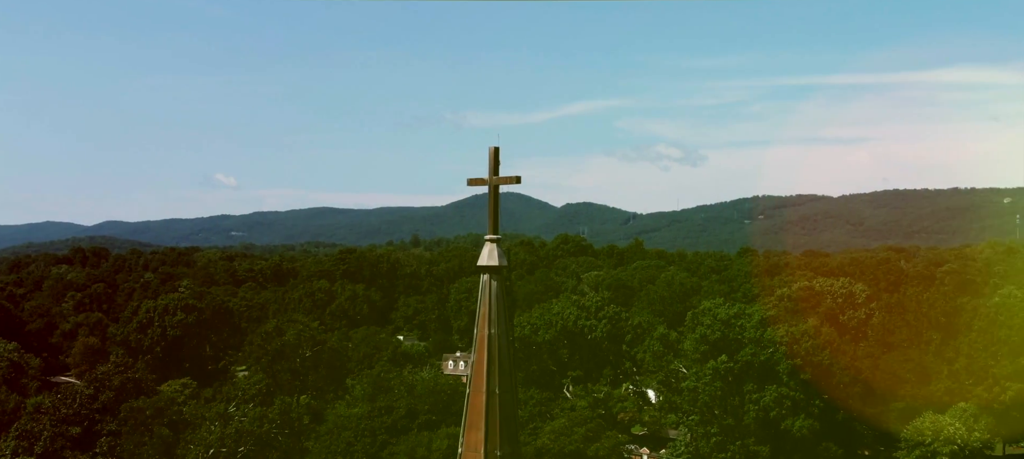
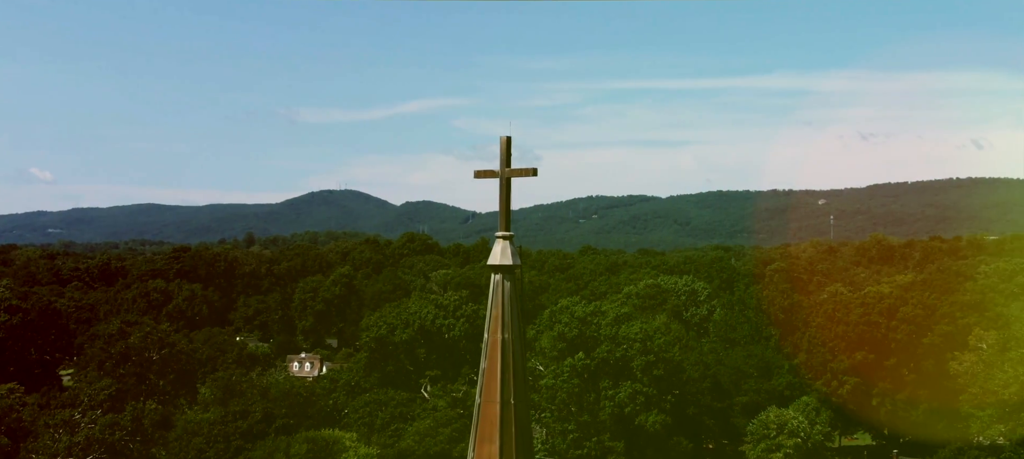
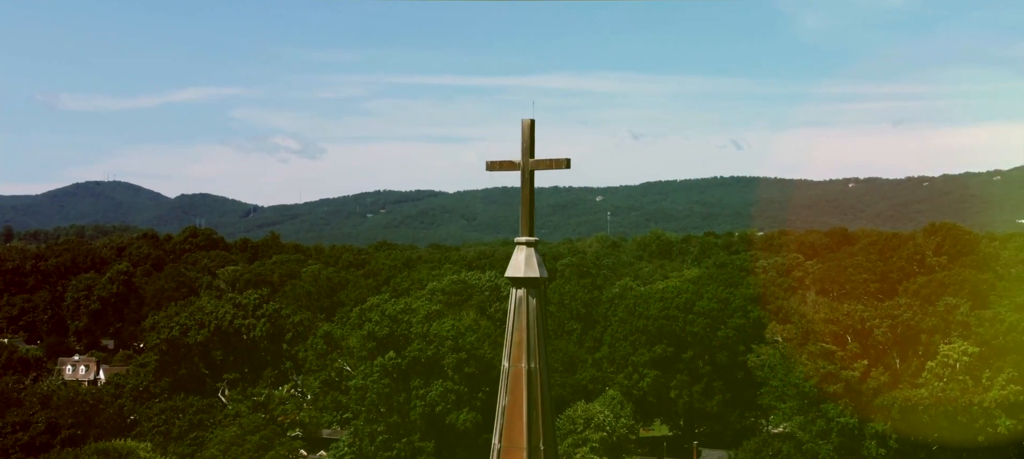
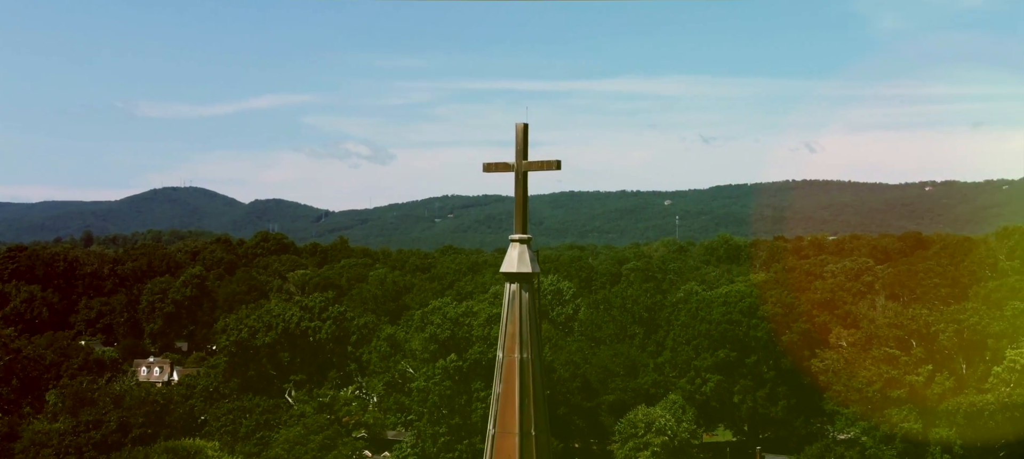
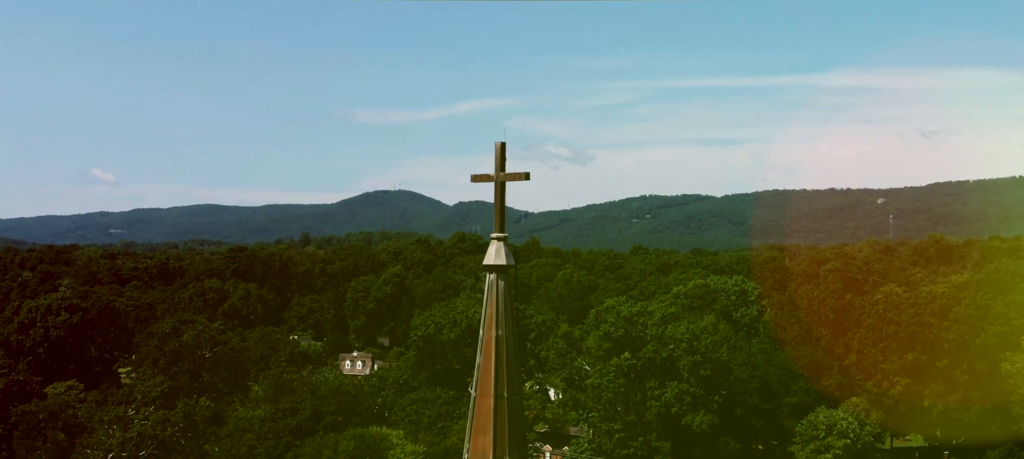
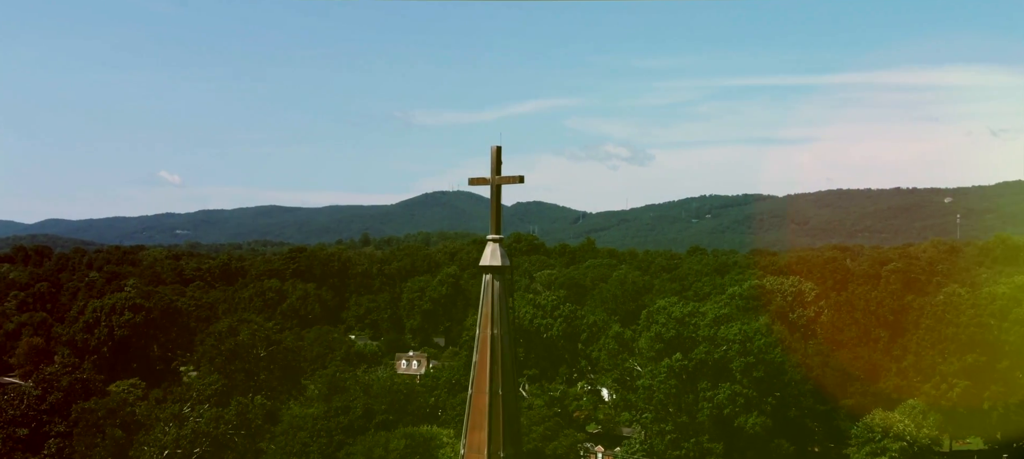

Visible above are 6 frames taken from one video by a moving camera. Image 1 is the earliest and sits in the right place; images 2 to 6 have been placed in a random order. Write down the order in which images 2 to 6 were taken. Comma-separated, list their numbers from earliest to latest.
6, 5, 2, 4, 3
